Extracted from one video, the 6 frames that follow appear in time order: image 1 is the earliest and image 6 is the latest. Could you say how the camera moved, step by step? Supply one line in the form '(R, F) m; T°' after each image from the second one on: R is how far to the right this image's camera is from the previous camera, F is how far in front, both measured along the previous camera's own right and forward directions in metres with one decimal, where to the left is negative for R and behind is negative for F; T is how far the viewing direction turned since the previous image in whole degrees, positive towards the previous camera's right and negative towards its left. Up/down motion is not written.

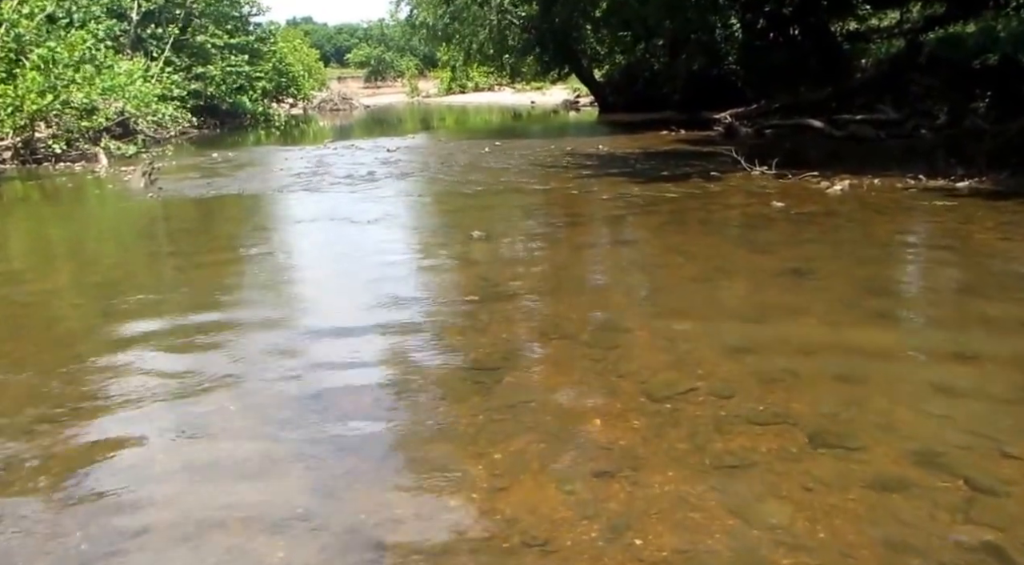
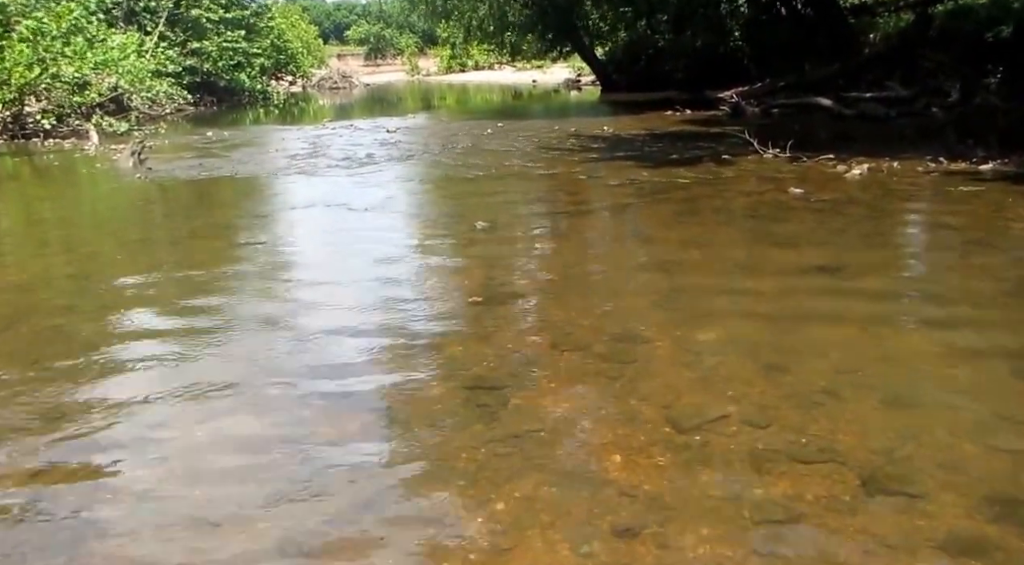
(0.0, +0.6) m; 0°
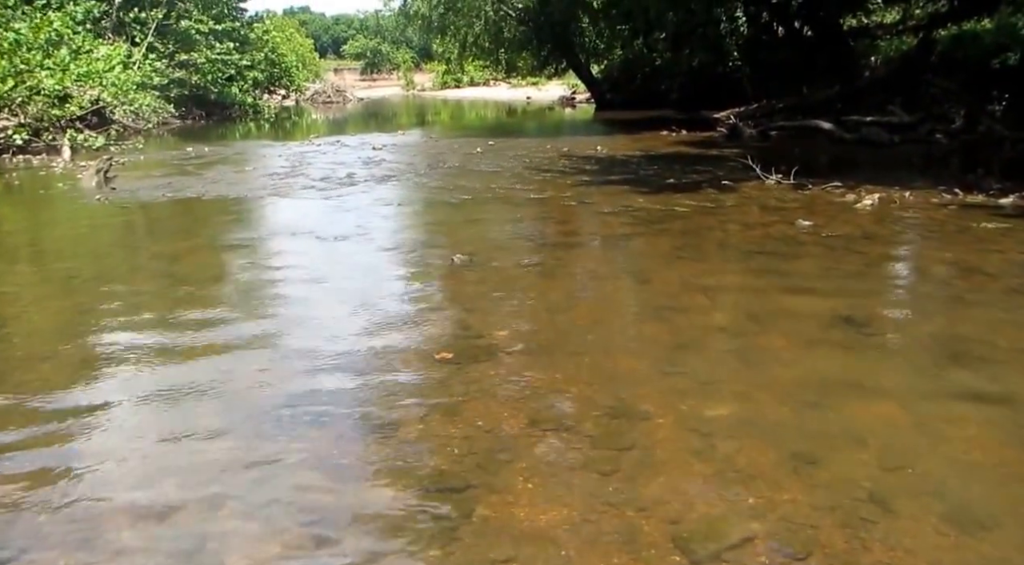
(+0.1, +1.0) m; 0°
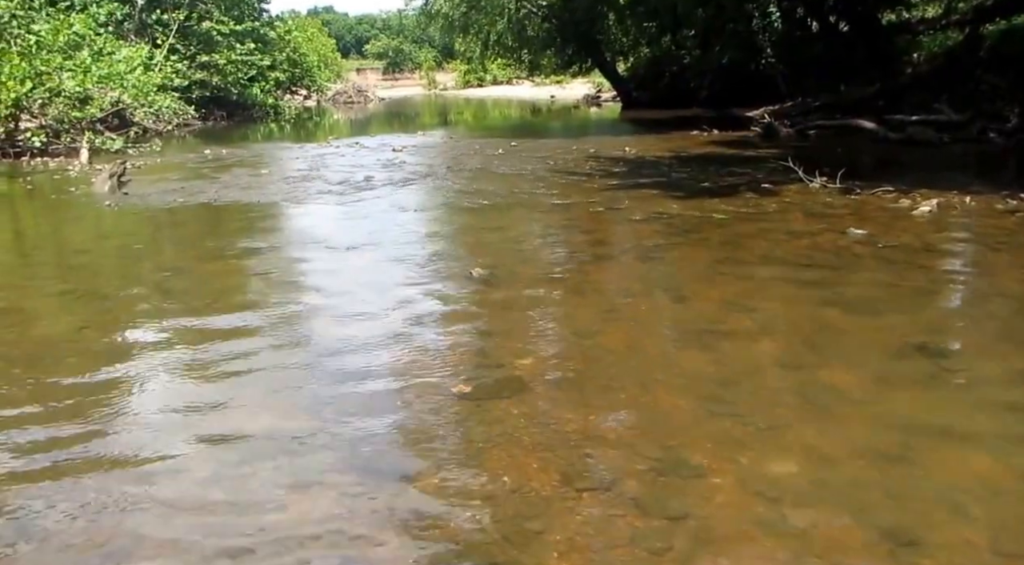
(0.0, +0.7) m; -1°
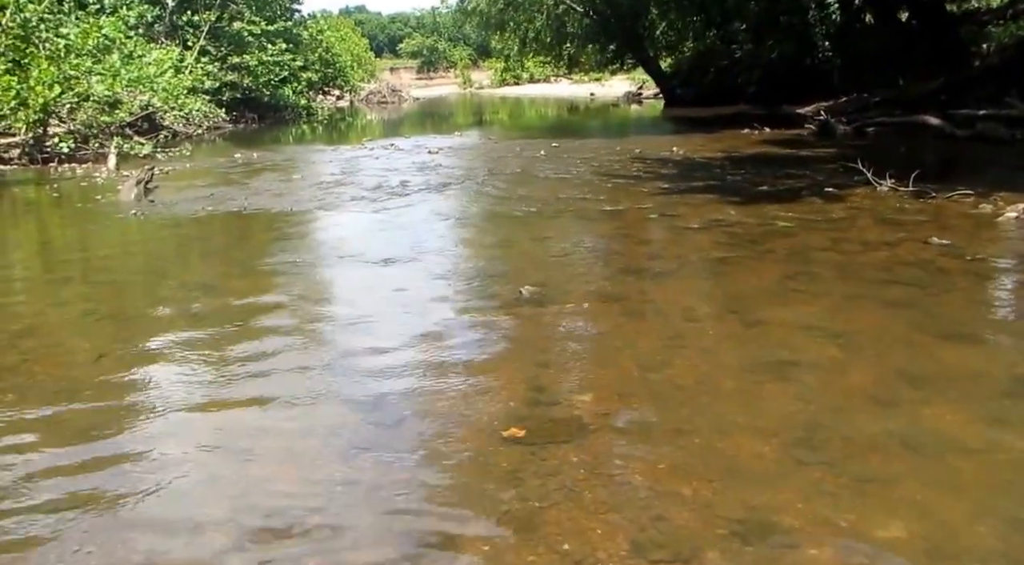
(-0.1, +0.7) m; -2°
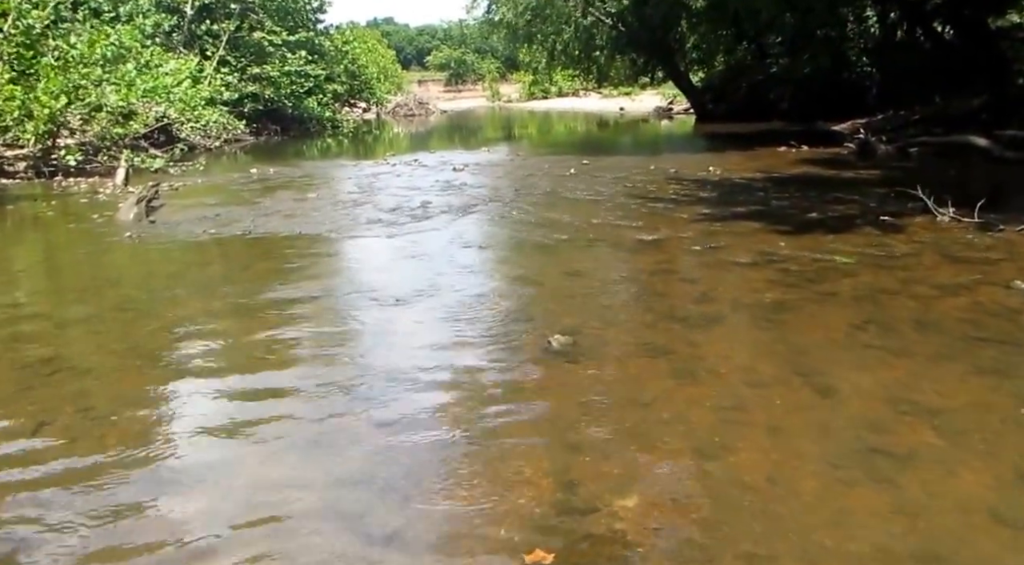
(0.0, +1.0) m; -1°
